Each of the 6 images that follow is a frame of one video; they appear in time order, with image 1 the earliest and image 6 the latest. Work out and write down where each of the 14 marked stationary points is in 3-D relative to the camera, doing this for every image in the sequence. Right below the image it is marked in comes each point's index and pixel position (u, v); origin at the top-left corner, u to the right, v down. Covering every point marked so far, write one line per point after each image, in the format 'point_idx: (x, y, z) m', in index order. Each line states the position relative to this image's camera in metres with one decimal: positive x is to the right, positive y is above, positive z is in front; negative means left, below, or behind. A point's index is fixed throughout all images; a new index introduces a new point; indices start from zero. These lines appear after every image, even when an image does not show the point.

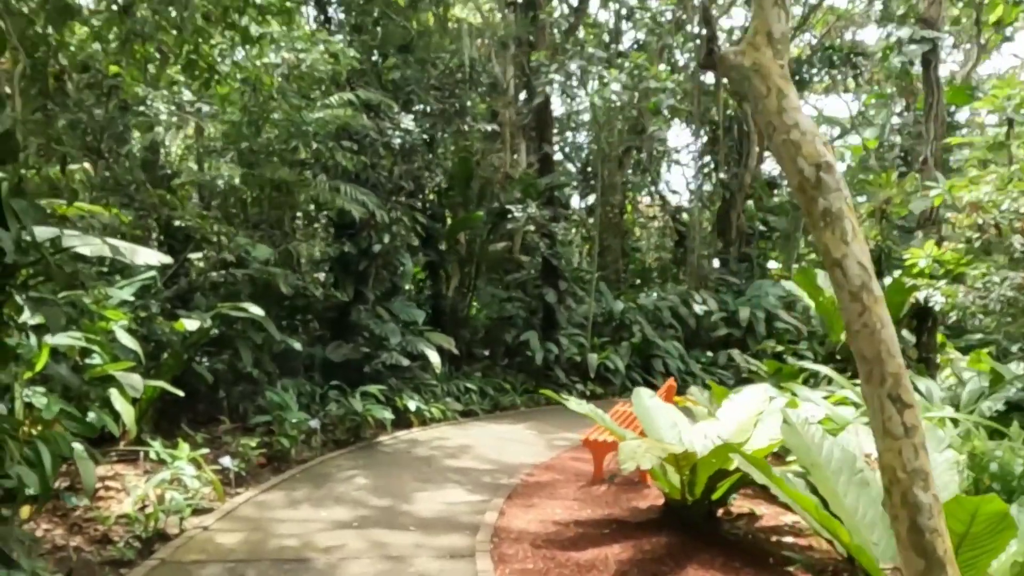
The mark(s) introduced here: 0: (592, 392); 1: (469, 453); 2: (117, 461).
0: (+0.9, -1.1, +8.3) m
1: (-0.3, -1.1, +5.2) m
2: (-2.1, -0.9, +4.1) m
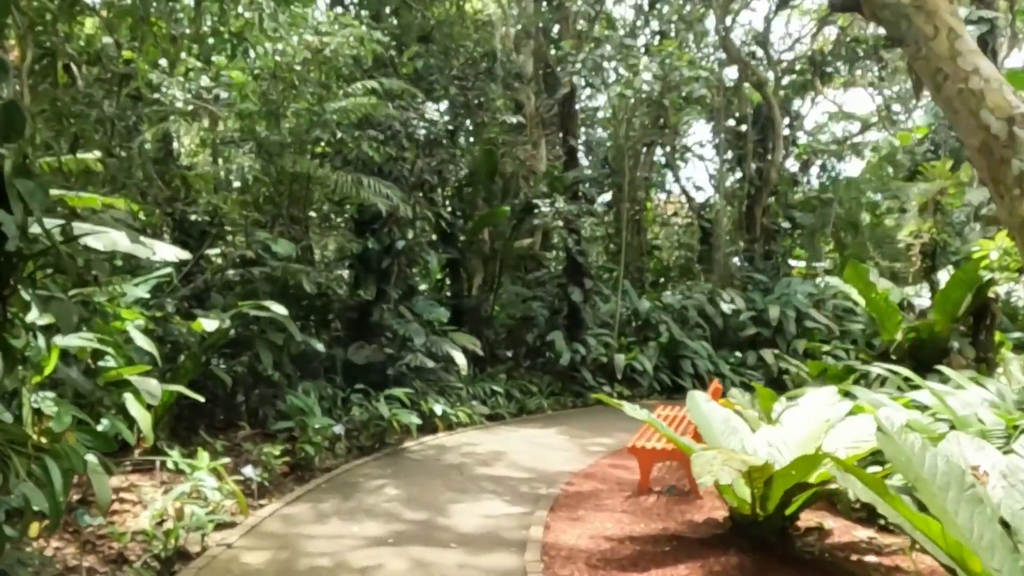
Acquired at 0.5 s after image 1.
0: (+1.1, -1.1, +8.0) m
1: (-0.1, -1.1, +5.0) m
2: (-1.9, -0.9, +3.8) m
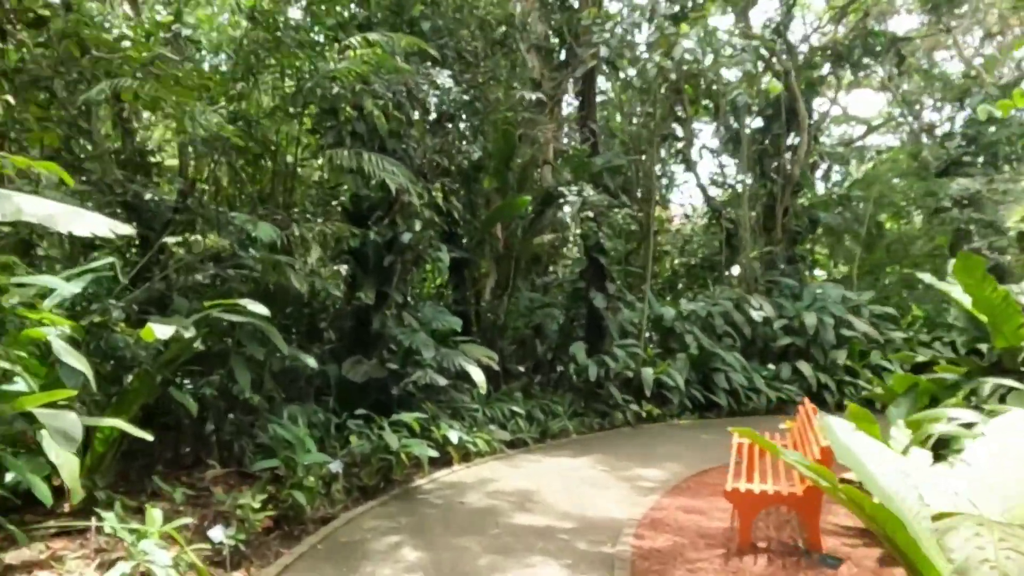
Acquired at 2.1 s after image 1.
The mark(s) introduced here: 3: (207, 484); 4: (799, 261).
0: (+1.3, -1.2, +7.0) m
1: (+0.1, -1.1, +4.0) m
2: (-1.7, -0.9, +2.8) m
3: (-1.5, -1.0, +3.7) m
4: (+4.1, +0.4, +10.9) m
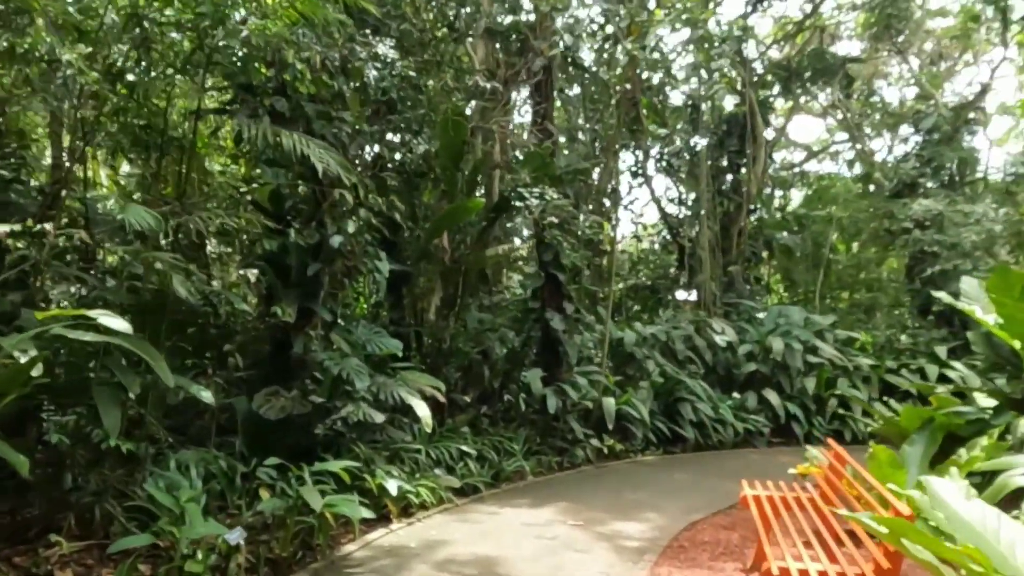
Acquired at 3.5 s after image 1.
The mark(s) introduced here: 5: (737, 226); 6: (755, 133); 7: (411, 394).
0: (+0.8, -1.3, +6.3) m
1: (0.0, -1.2, +3.1) m
2: (-1.7, -0.9, +1.8) m
3: (-1.6, -1.0, +2.7) m
4: (+3.4, +0.1, +10.4) m
5: (+3.0, +0.8, +10.0) m
6: (+3.1, +2.0, +9.8) m
7: (-0.6, -0.6, +4.3) m
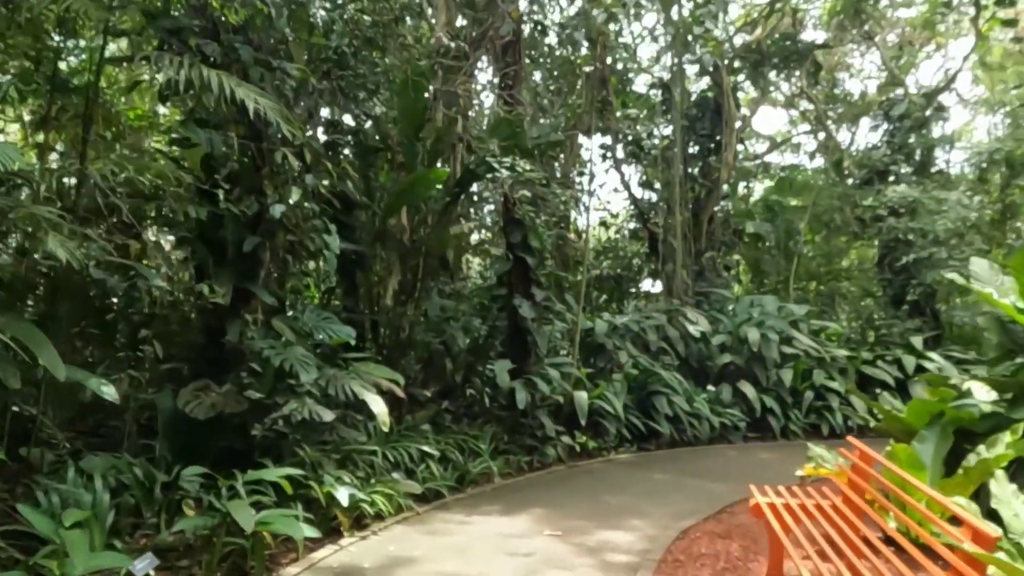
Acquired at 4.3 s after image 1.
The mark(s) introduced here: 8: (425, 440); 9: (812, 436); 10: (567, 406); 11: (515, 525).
0: (+0.6, -1.2, +5.8) m
1: (-0.1, -1.1, +2.6) m
2: (-1.8, -0.8, +1.2) m
3: (-1.7, -0.9, +2.1) m
4: (+2.8, +0.2, +10.1) m
5: (+2.5, +0.9, +9.6) m
6: (+2.7, +2.1, +9.5) m
7: (-0.7, -0.5, +3.8) m
8: (-0.5, -0.9, +4.5) m
9: (+3.0, -1.5, +7.5) m
10: (+0.4, -0.9, +5.9) m
11: (0.0, -1.2, +3.7) m
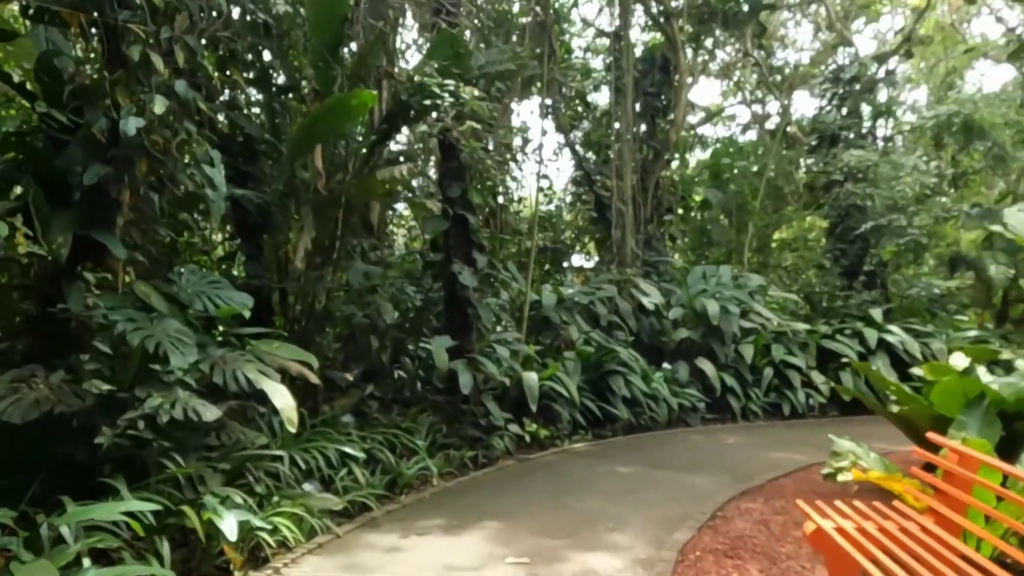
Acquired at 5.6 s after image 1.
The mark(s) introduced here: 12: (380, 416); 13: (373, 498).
0: (+0.2, -1.0, +5.0) m
1: (-0.2, -0.9, +1.7) m
2: (-1.7, -0.7, +0.2) m
3: (-1.7, -0.8, +1.1) m
4: (+2.0, +0.6, +9.4) m
5: (+1.7, +1.3, +8.9) m
6: (+1.9, +2.5, +8.8) m
7: (-0.9, -0.3, +2.8) m
8: (-0.8, -0.7, +3.6) m
9: (+2.4, -1.2, +7.0) m
10: (0.0, -0.7, +5.1) m
11: (-0.2, -1.0, +2.8) m
12: (-0.8, -0.8, +4.4) m
13: (-0.6, -0.9, +3.3) m
